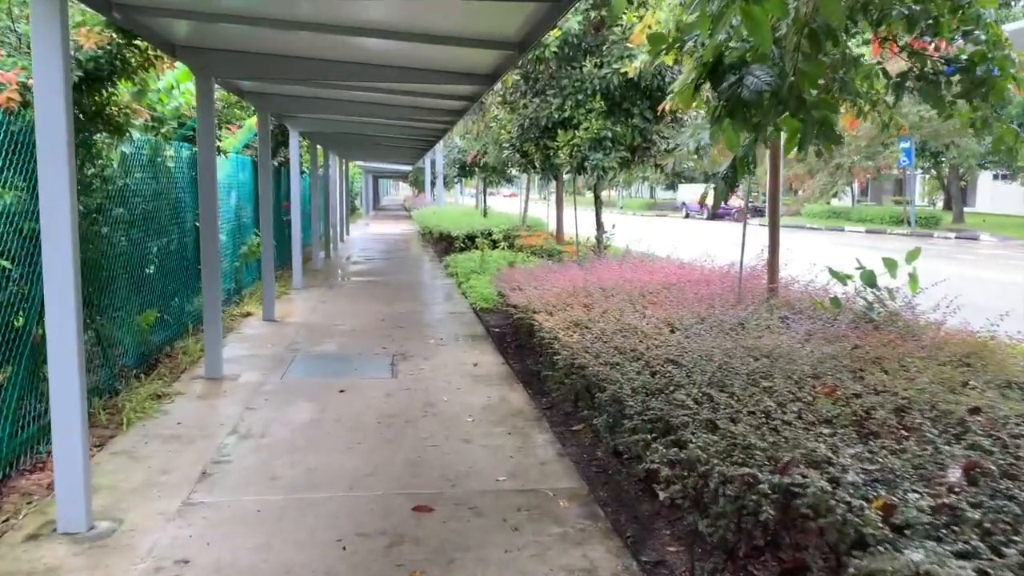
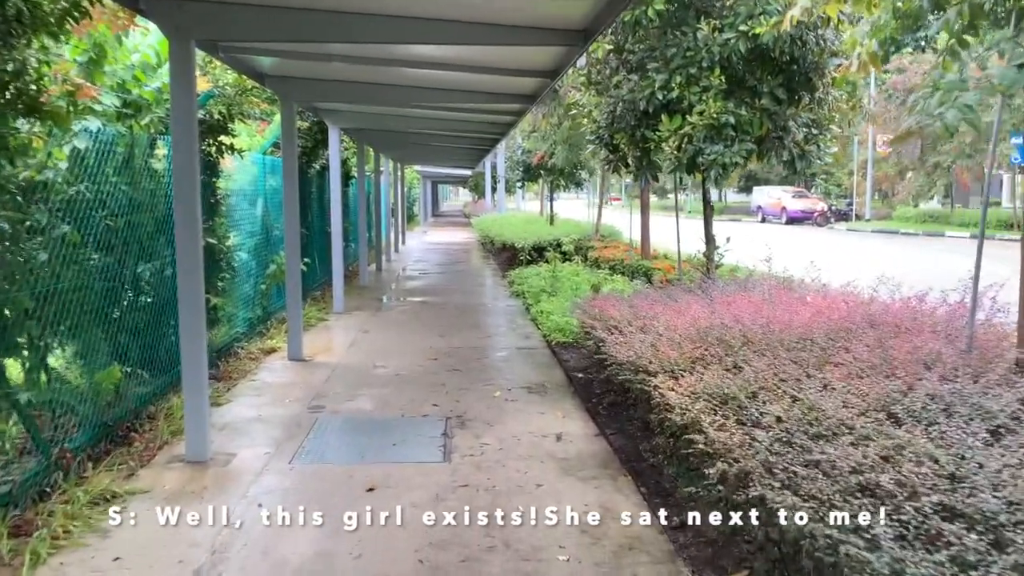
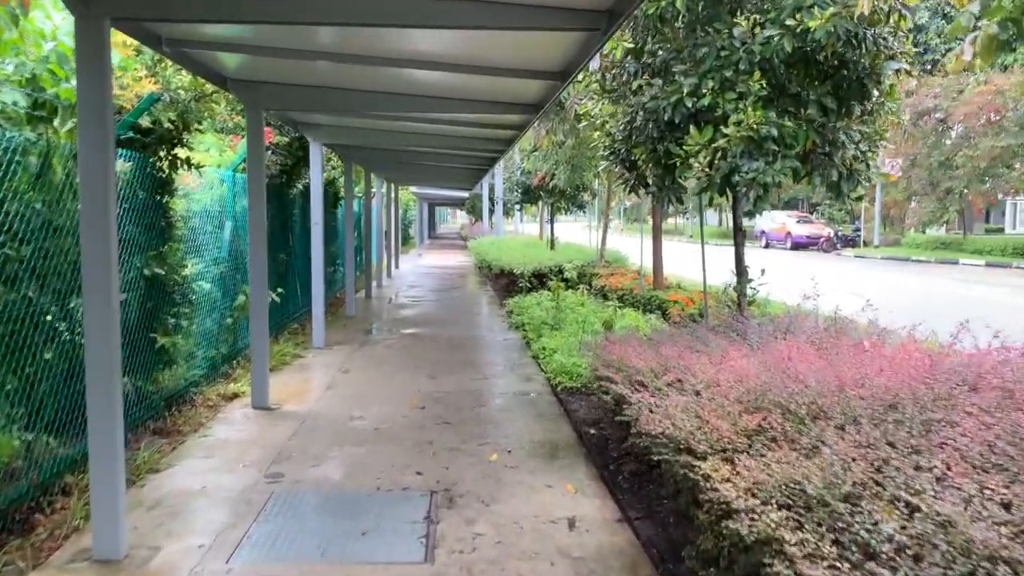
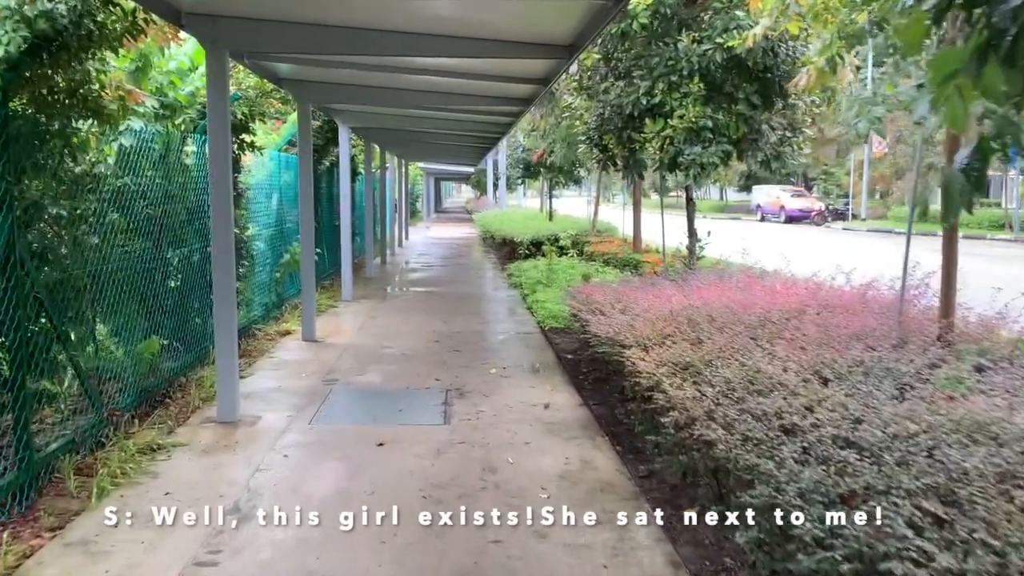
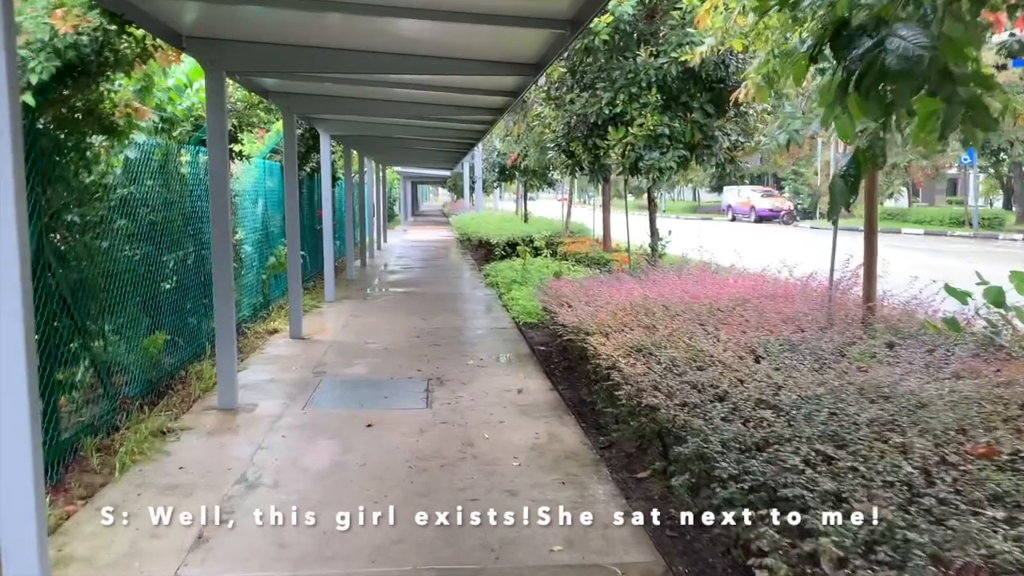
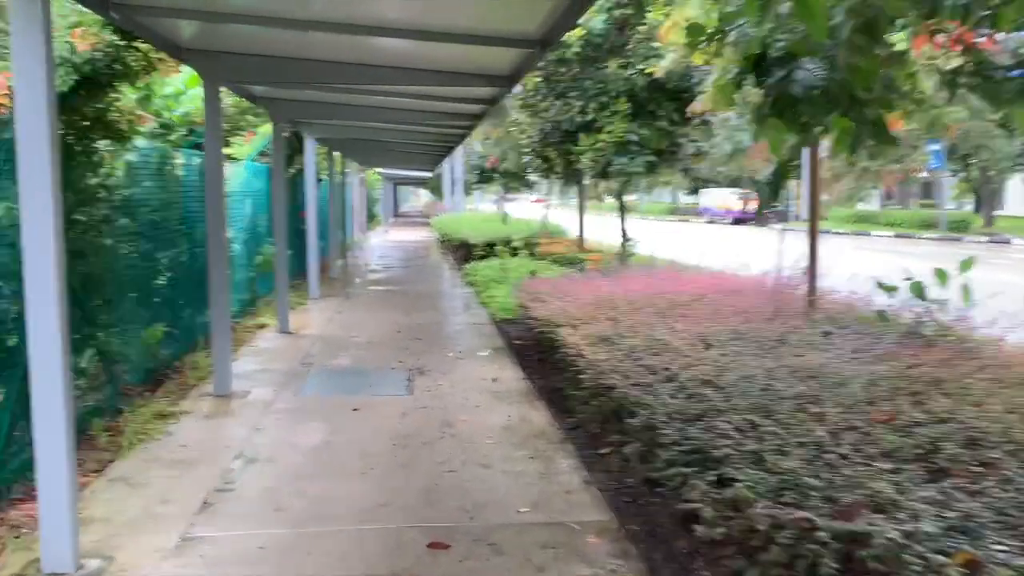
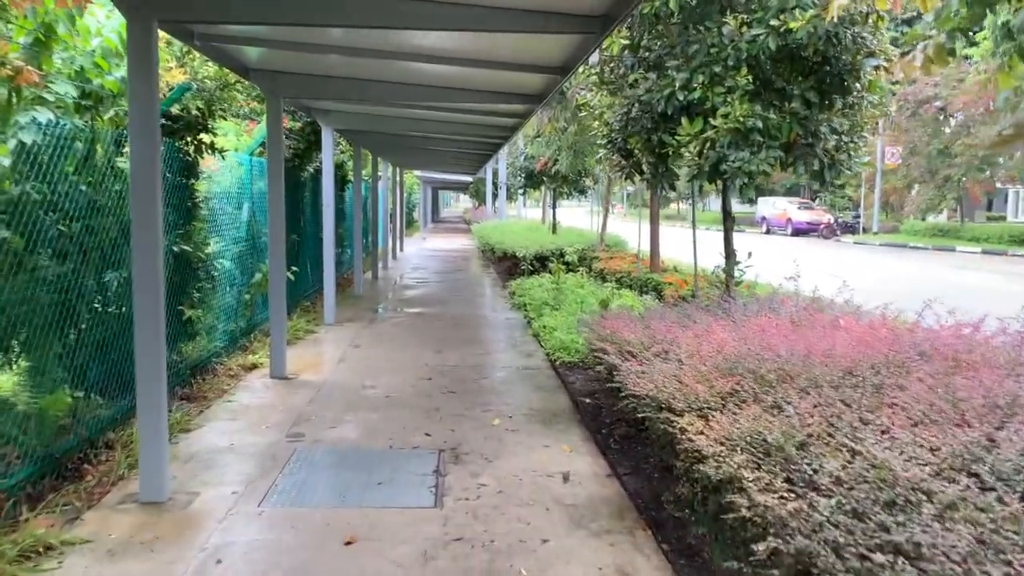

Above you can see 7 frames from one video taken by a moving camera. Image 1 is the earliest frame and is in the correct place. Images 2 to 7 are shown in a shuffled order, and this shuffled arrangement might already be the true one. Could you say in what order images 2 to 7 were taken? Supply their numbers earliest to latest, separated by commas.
6, 5, 4, 2, 7, 3
